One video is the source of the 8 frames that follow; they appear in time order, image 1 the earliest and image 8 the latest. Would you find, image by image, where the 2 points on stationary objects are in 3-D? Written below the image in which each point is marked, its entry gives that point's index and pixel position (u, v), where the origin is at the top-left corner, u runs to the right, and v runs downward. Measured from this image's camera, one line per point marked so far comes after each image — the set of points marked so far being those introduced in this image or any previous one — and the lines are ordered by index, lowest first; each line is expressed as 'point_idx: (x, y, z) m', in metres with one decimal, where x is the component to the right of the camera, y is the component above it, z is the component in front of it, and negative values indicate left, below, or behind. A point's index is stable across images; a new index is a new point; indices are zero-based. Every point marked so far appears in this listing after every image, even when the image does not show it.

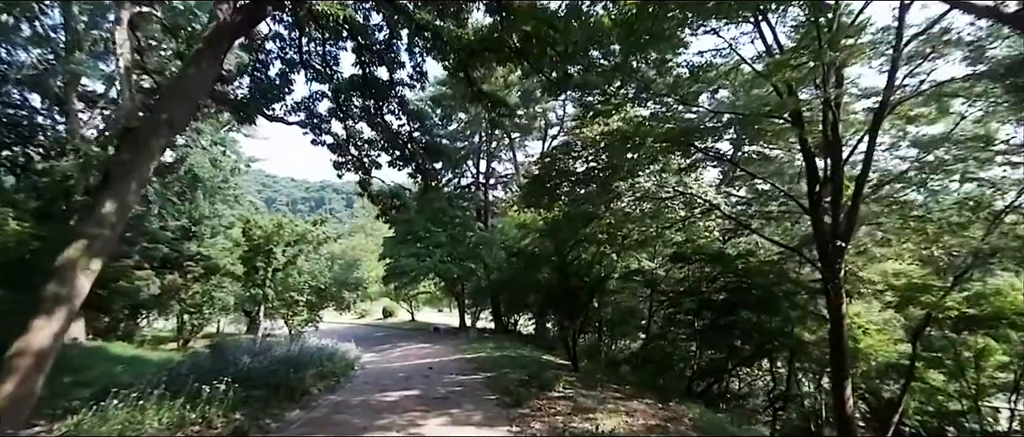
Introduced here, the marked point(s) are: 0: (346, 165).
0: (-2.6, +0.8, +9.4) m
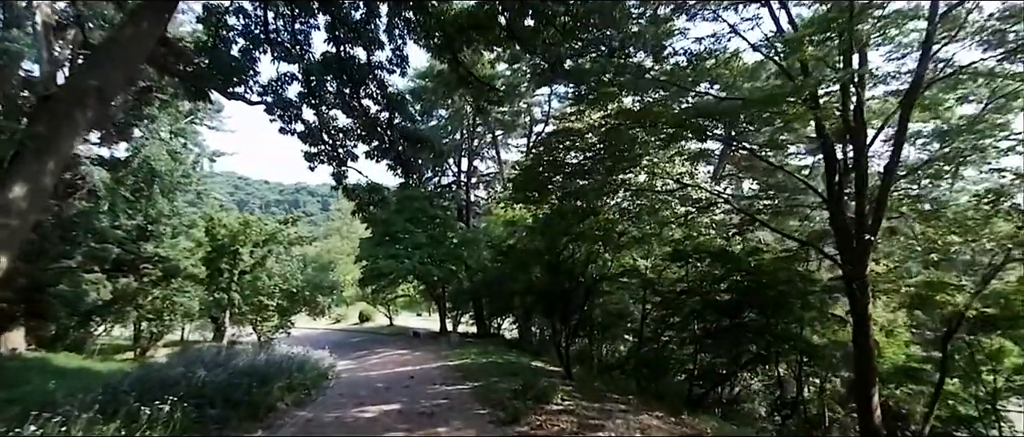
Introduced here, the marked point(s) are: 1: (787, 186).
0: (-2.7, +0.9, +8.5) m
1: (+4.1, +0.5, +8.9) m
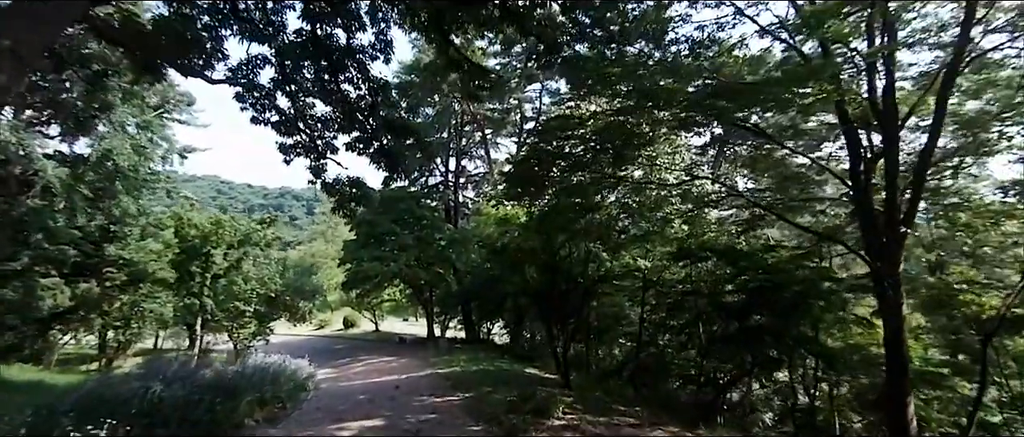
0: (-2.8, +0.9, +7.8) m
1: (+4.0, +0.5, +8.3) m
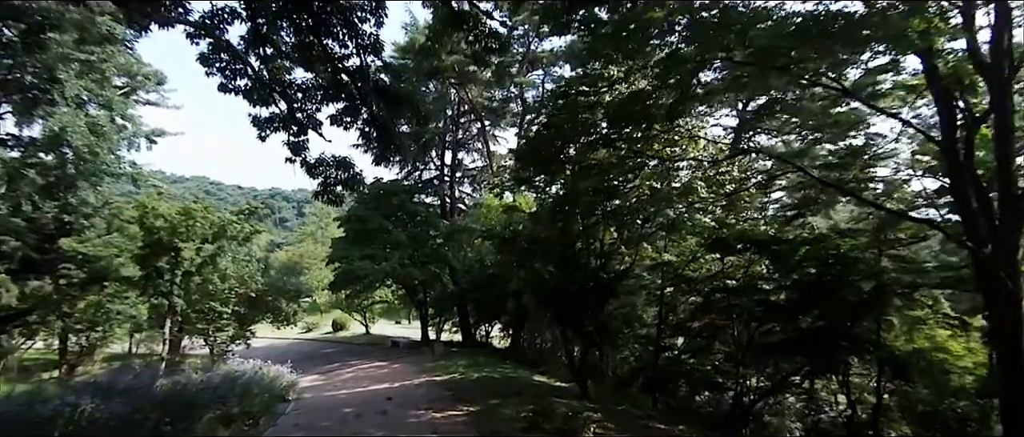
0: (-2.7, +1.1, +6.7) m
1: (+4.1, +0.7, +7.3) m
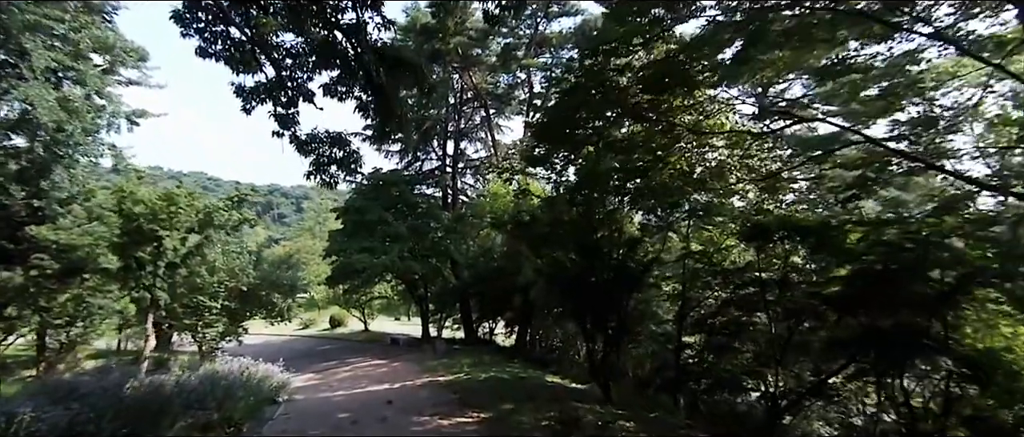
0: (-2.5, +1.3, +6.0) m
1: (+4.3, +0.9, +6.5) m
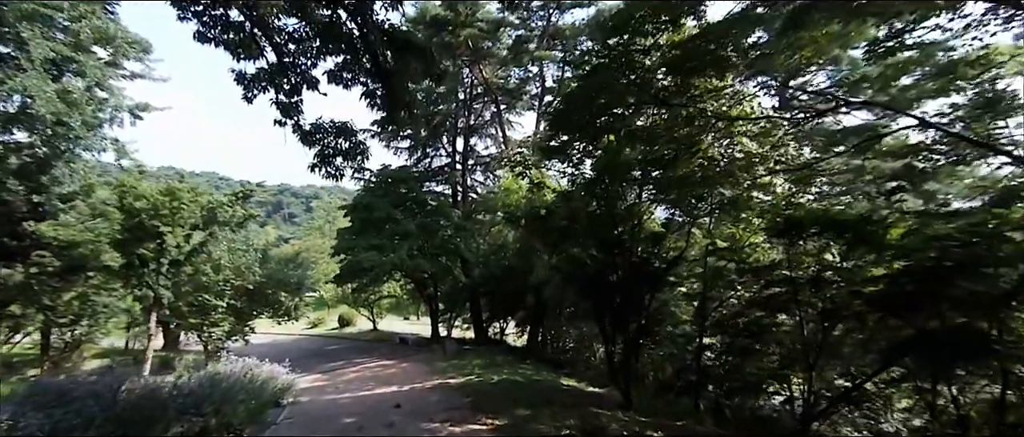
0: (-2.4, +1.3, +5.6) m
1: (+4.4, +0.9, +6.1) m
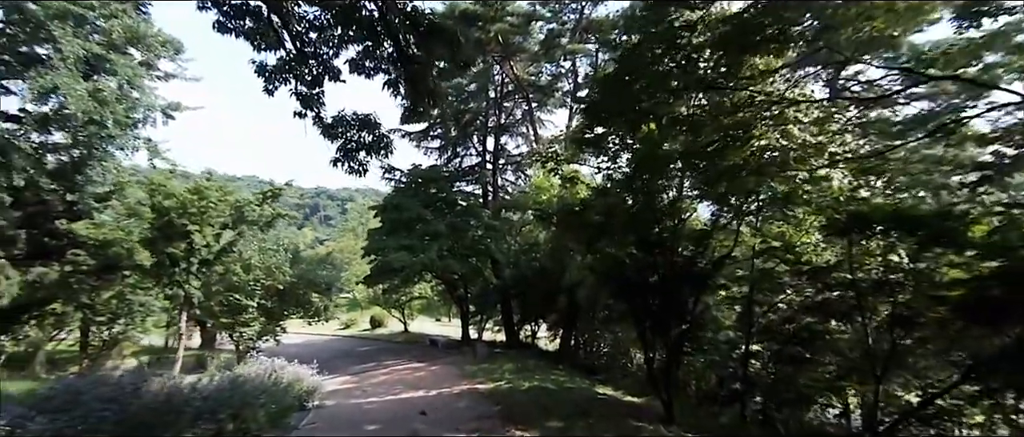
0: (-2.1, +1.3, +5.4) m
1: (+4.7, +1.0, +5.5) m
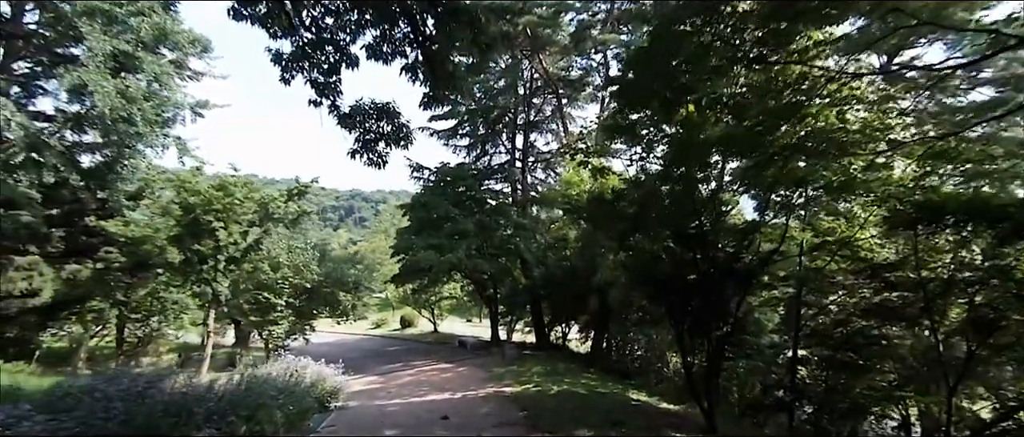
0: (-1.9, +1.4, +5.2) m
1: (+5.0, +1.0, +5.0) m
